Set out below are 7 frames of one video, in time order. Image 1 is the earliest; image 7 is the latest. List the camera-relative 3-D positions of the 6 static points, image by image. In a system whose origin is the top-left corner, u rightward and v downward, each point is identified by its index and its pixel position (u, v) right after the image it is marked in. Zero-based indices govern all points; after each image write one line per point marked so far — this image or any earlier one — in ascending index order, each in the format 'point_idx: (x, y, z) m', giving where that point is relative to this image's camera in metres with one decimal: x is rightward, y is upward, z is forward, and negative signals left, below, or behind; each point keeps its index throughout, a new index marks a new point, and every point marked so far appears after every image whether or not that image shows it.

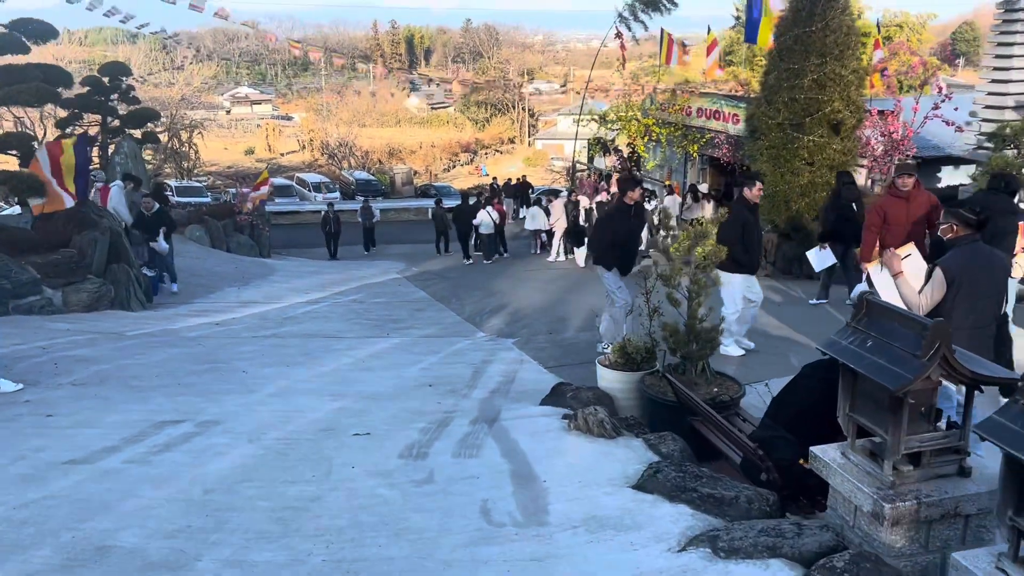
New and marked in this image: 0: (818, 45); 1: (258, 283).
0: (+4.3, +3.4, +12.0) m
1: (-4.2, +0.1, +14.2) m
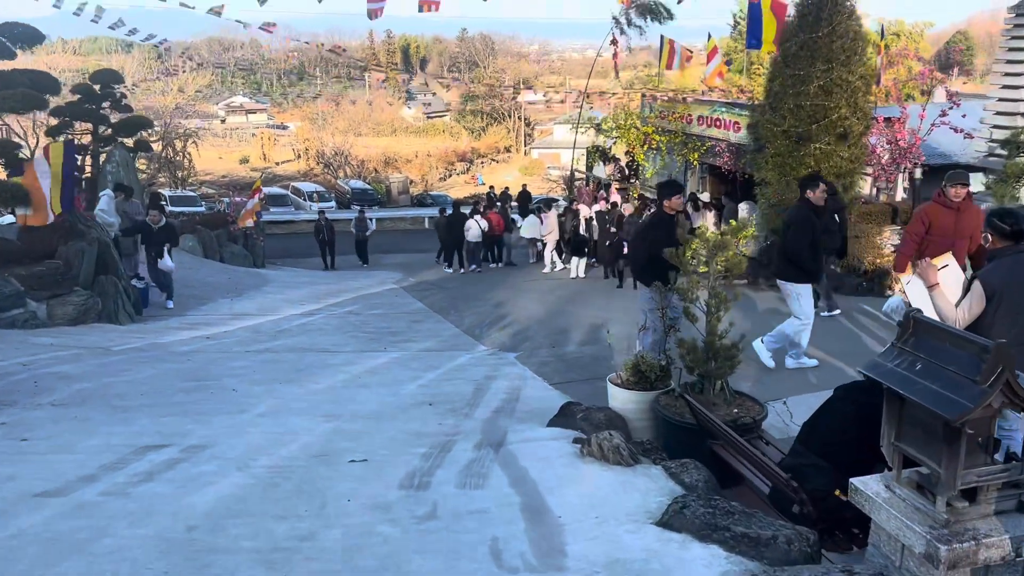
0: (+4.3, +3.3, +11.8) m
1: (-4.2, -0.1, +13.9) m
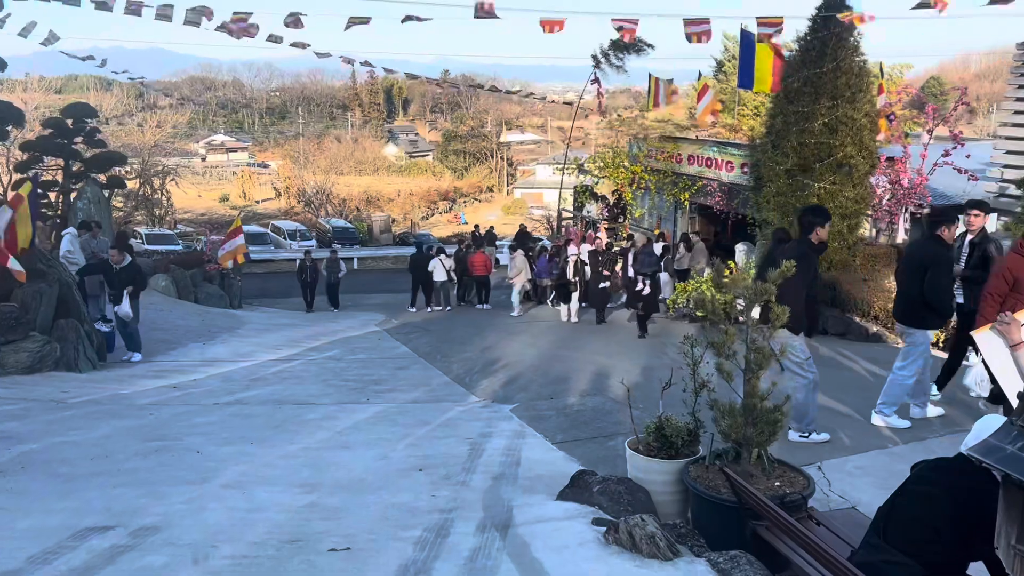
0: (+4.2, +2.7, +11.3) m
1: (-4.4, -0.8, +13.1) m
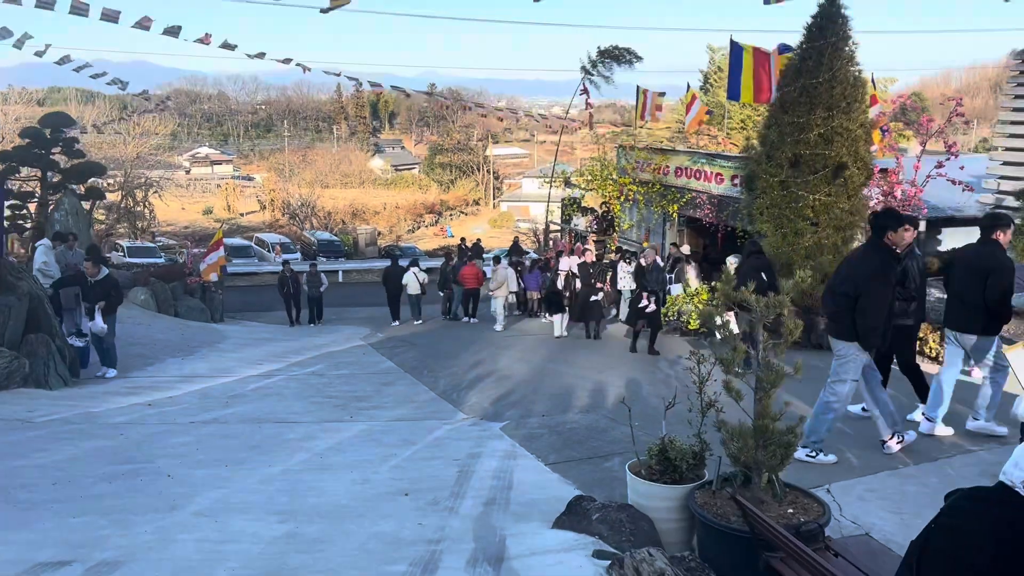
0: (+4.0, +2.5, +11.2) m
1: (-4.6, -1.0, +12.7) m
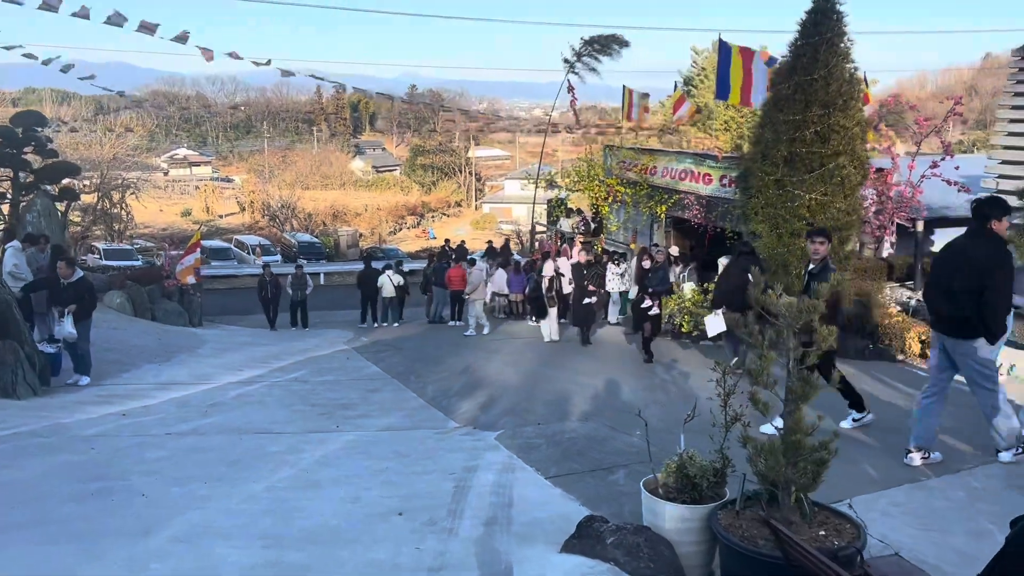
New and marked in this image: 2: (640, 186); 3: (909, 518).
0: (+3.9, +2.5, +10.9) m
1: (-4.7, -1.0, +12.3) m
2: (+2.9, +2.3, +19.1) m
3: (+2.2, -1.3, +4.7) m
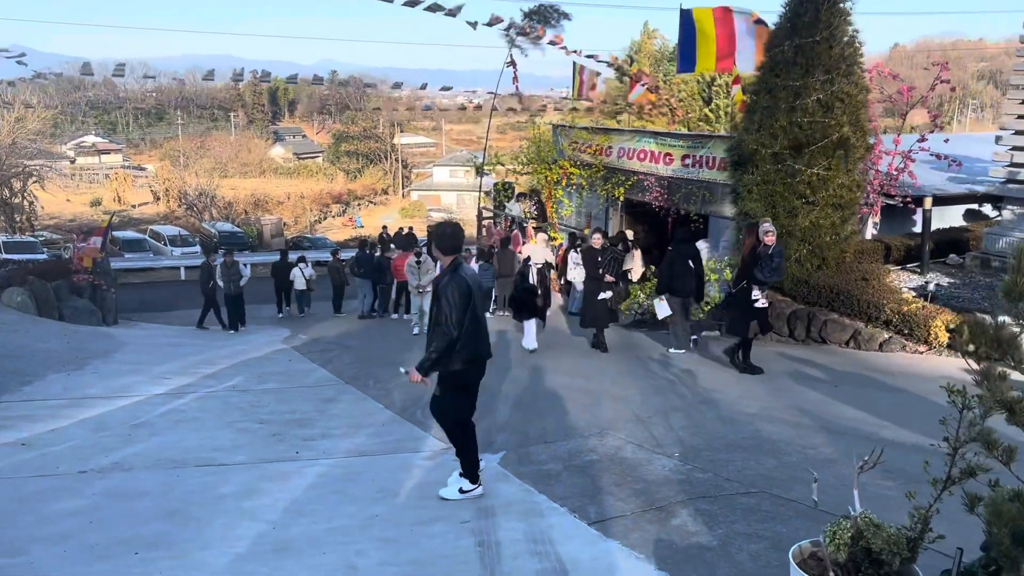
0: (+3.6, +2.6, +9.9) m
1: (-5.1, -1.0, +10.5) m
2: (+1.8, +2.5, +17.9) m
3: (+2.4, -1.2, +3.5) m
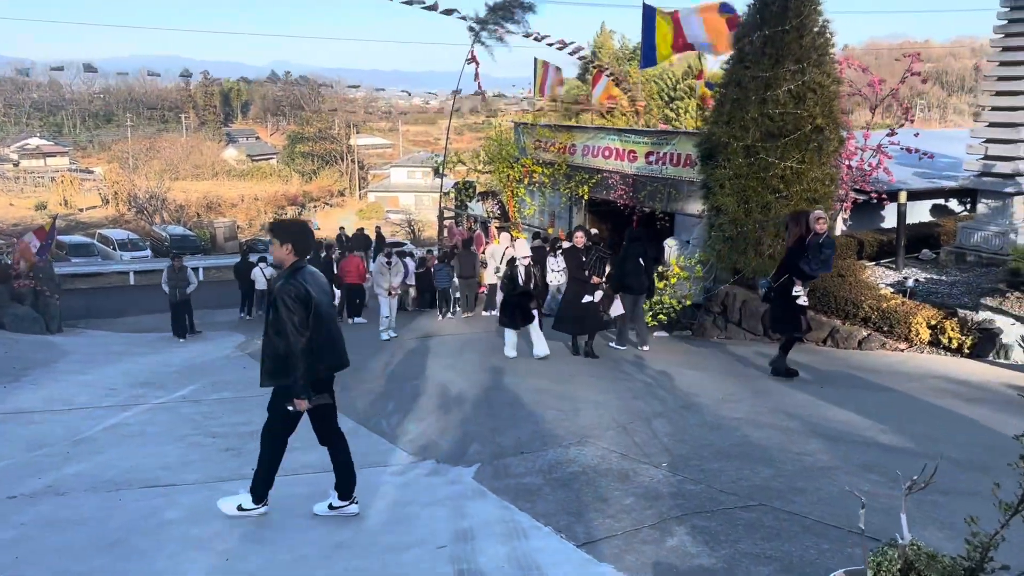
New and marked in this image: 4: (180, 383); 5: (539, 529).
0: (+3.2, +2.7, +9.6) m
1: (-5.5, -1.0, +9.9) m
2: (+1.0, +2.5, +17.6) m
3: (+2.4, -1.2, +3.2) m
4: (-3.7, -1.1, +9.6) m
5: (+0.1, -1.2, +4.3) m
